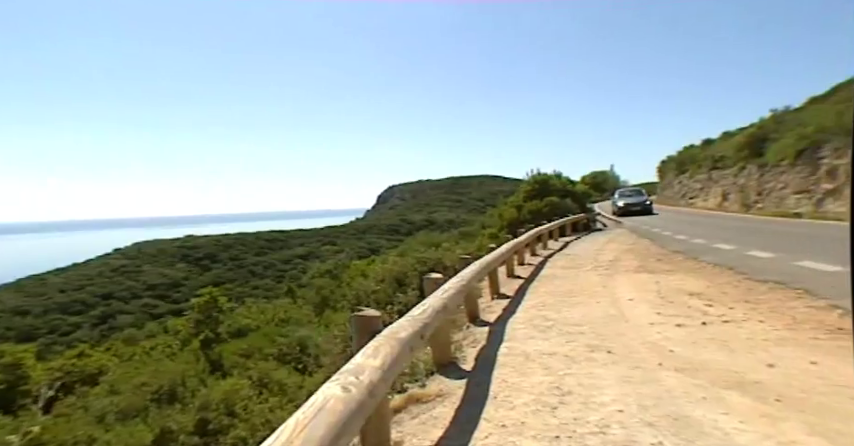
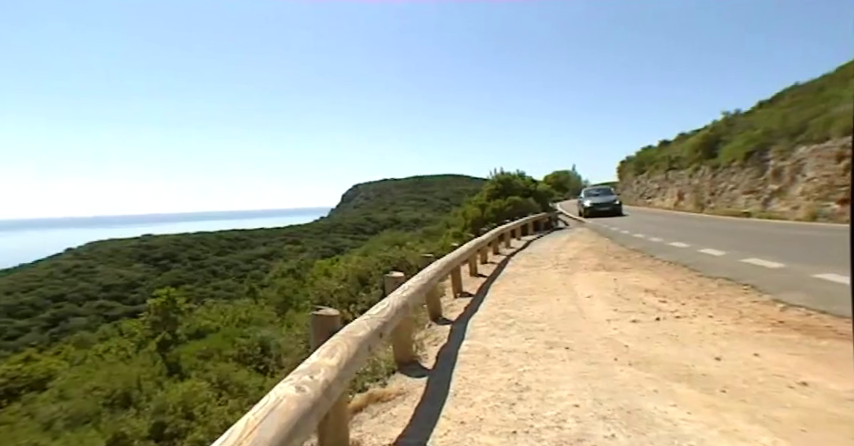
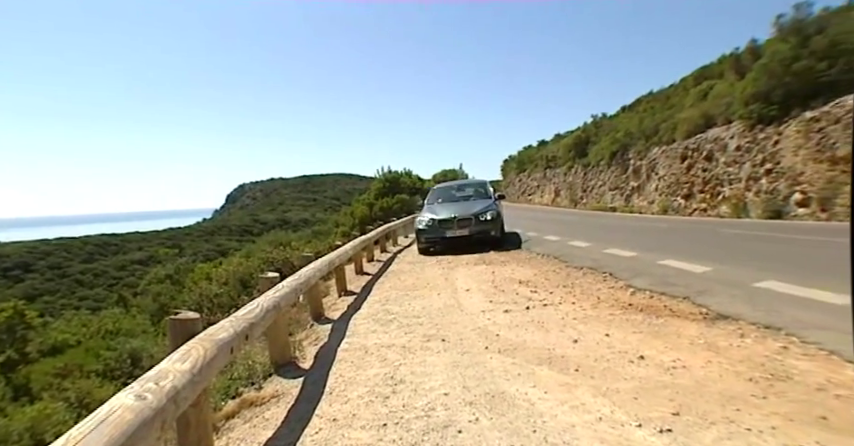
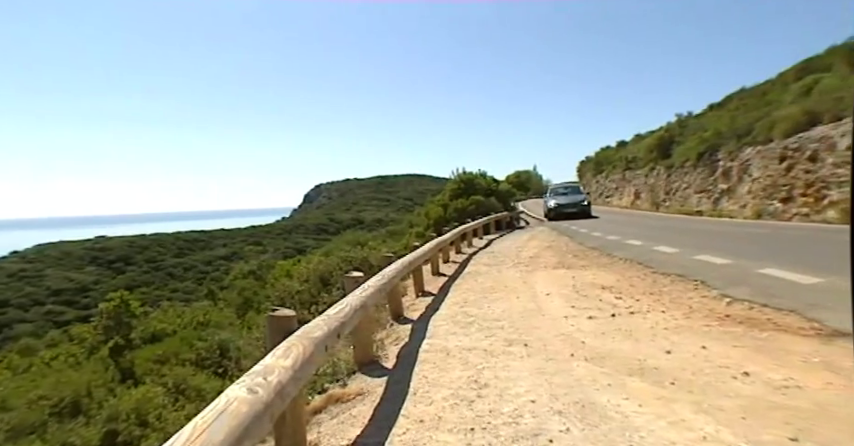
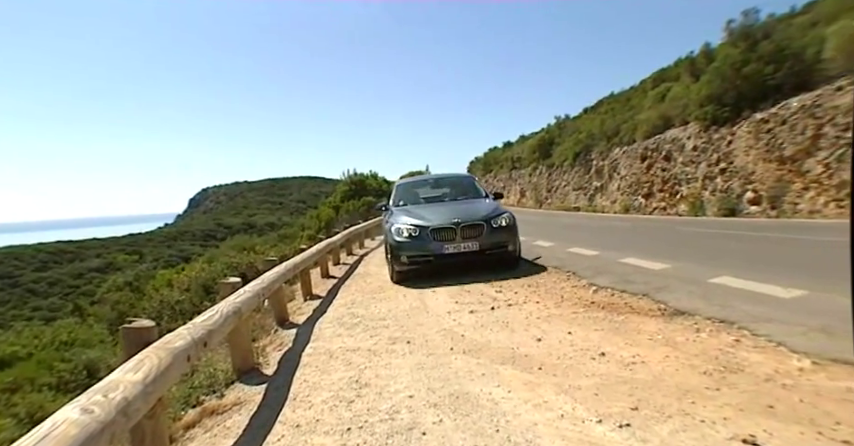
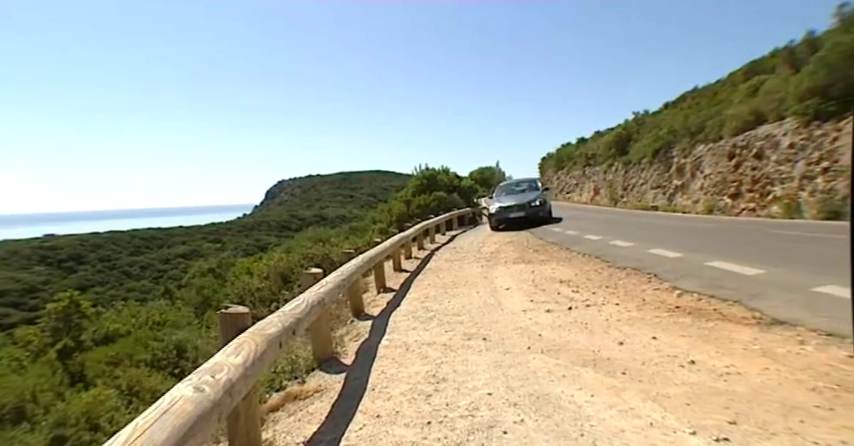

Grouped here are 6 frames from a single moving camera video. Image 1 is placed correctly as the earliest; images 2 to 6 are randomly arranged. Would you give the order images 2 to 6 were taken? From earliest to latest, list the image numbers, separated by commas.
2, 4, 6, 3, 5
